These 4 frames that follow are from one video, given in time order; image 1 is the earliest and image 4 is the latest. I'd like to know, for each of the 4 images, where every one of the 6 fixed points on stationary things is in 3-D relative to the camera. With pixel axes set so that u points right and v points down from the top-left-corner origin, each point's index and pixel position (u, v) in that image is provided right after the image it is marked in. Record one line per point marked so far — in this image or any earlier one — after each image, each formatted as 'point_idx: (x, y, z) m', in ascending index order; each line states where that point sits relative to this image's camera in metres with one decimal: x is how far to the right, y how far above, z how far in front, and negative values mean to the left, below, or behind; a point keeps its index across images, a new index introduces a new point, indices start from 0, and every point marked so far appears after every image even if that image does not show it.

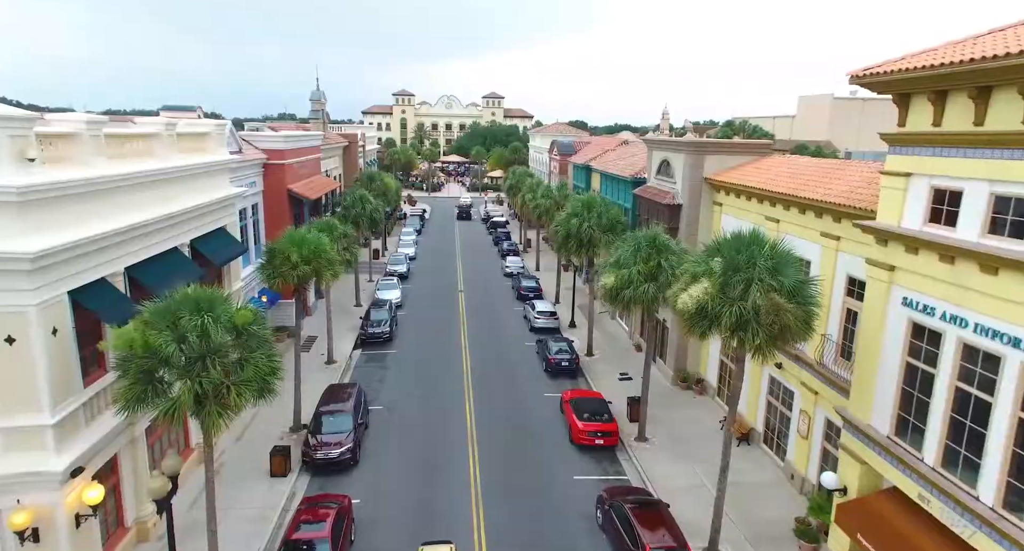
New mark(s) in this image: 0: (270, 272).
0: (-5.2, +0.1, +13.0) m
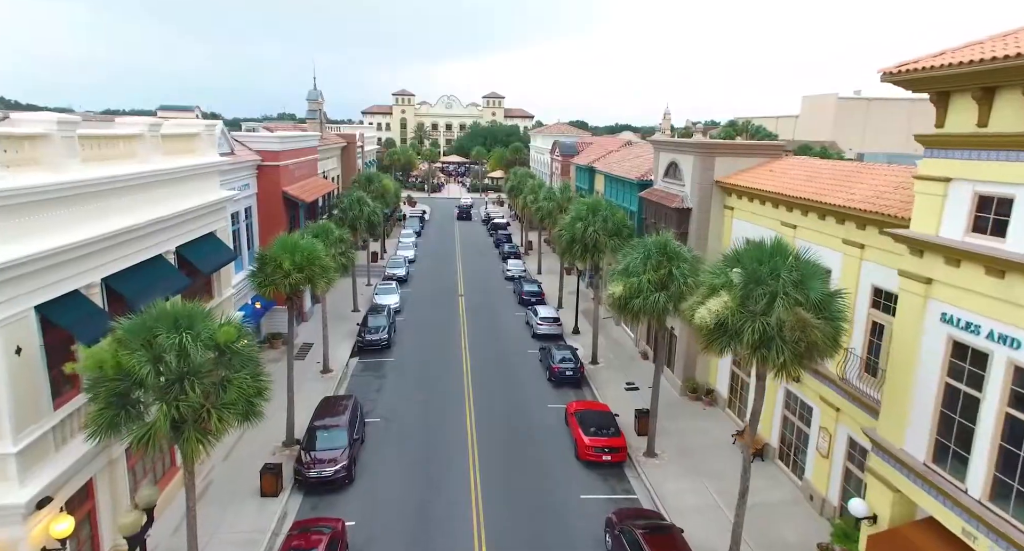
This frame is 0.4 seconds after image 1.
0: (-5.1, -0.1, +12.4) m
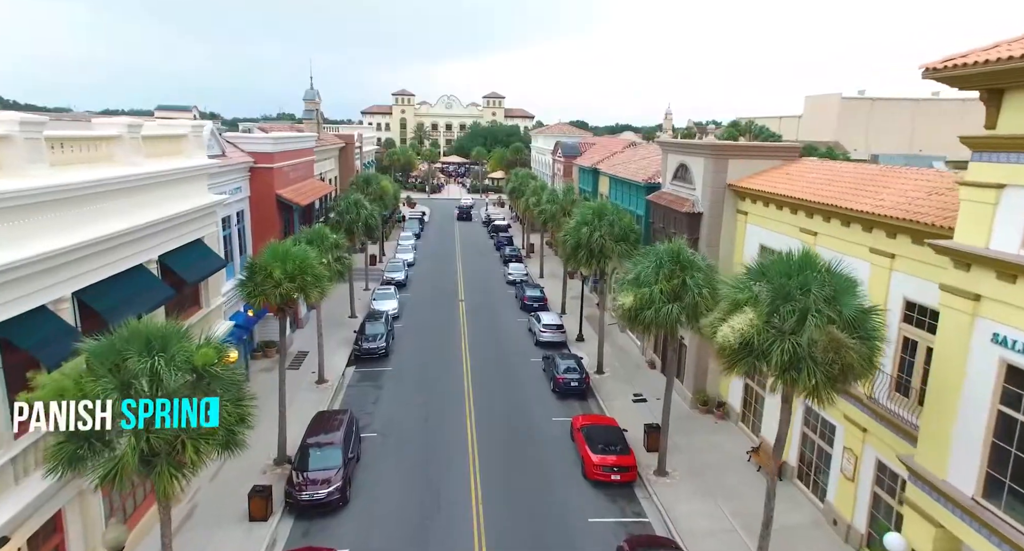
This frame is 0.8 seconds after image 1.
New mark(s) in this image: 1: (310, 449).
0: (-5.1, -0.3, +11.8) m
1: (-3.9, -3.4, +11.7) m
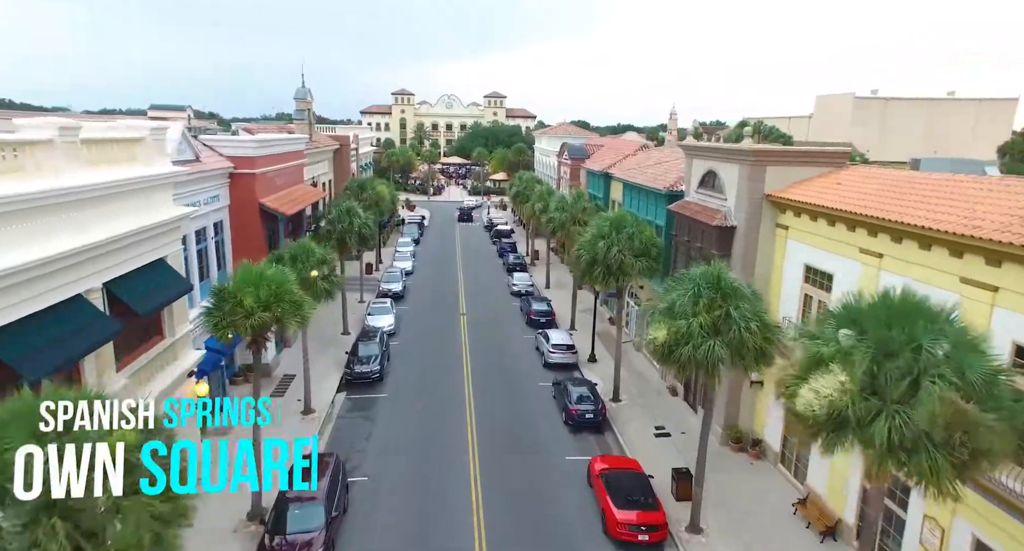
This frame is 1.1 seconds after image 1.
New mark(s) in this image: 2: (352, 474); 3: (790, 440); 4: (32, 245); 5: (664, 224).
0: (-4.9, -0.7, +10.1) m
1: (-3.7, -3.8, +10.0) m
2: (-3.5, -4.3, +13.5) m
3: (+5.6, -3.3, +12.1) m
4: (-5.9, +0.4, +7.5) m
5: (+4.2, +1.4, +16.8) m
